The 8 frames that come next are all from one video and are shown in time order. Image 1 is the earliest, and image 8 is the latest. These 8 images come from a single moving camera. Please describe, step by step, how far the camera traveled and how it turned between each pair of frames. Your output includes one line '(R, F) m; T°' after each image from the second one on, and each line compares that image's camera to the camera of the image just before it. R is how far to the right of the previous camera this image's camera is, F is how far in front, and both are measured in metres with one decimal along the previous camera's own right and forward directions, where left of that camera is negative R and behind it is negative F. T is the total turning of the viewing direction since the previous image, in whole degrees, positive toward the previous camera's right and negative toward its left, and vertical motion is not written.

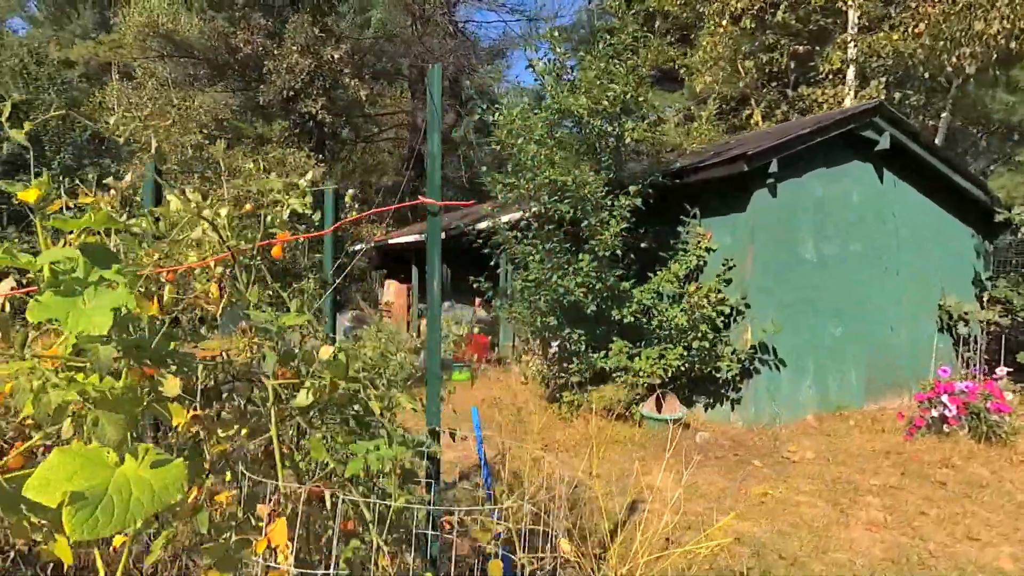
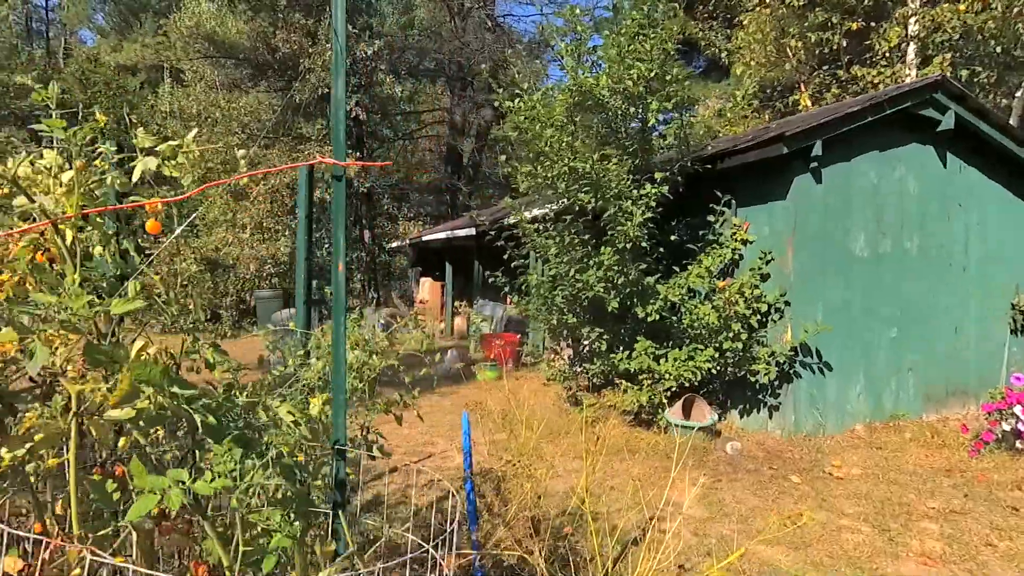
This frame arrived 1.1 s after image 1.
(+0.3, +0.4) m; -5°
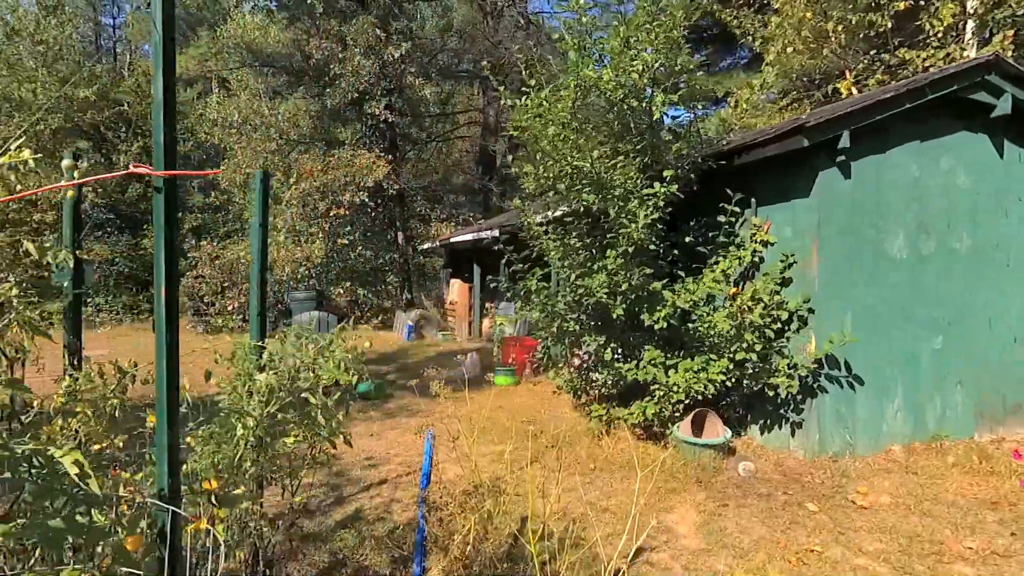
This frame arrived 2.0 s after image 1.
(+0.4, +0.3) m; -4°
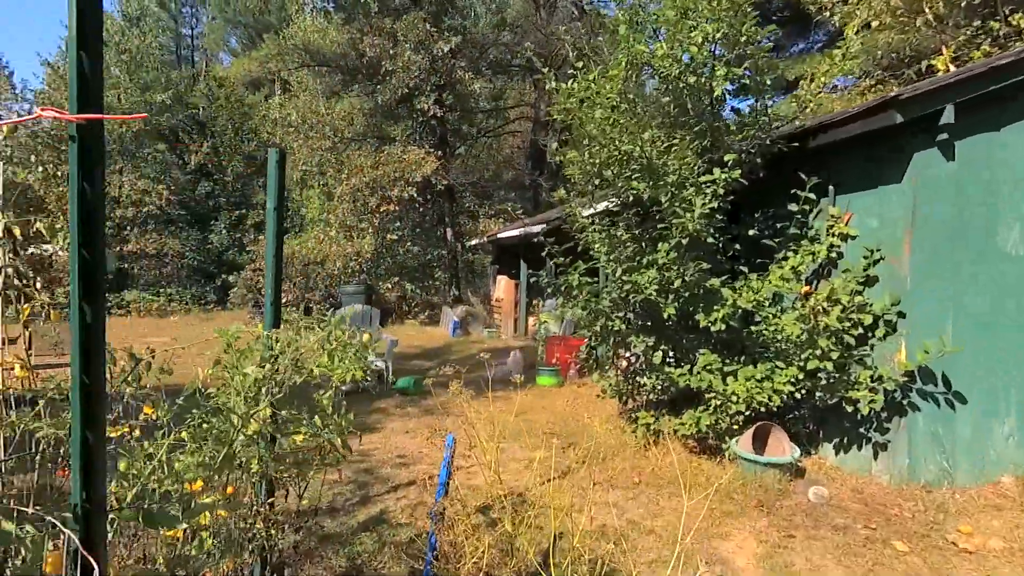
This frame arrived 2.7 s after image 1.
(+0.1, +0.4) m; -5°
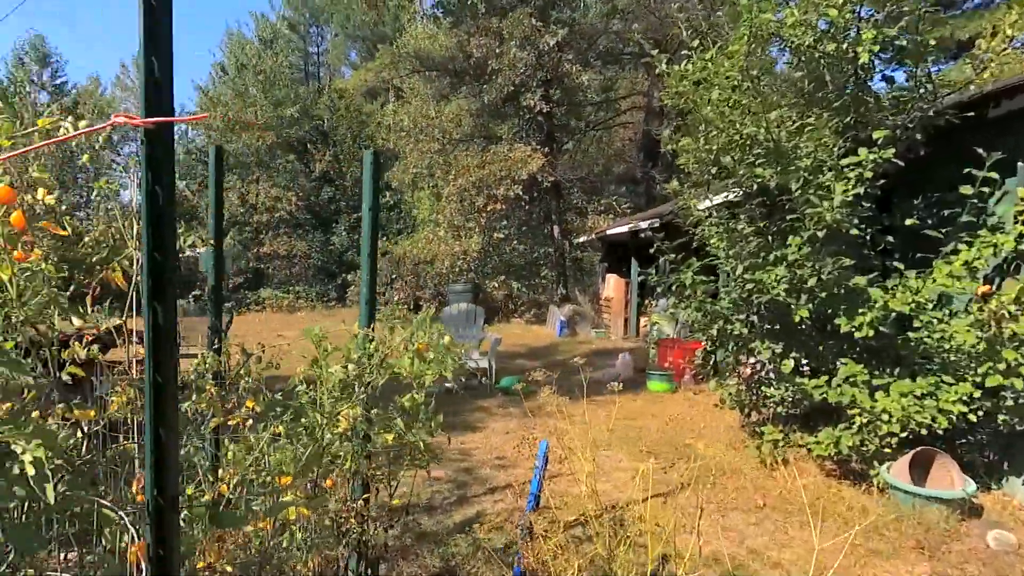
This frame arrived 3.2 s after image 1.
(0.0, +0.3) m; -10°
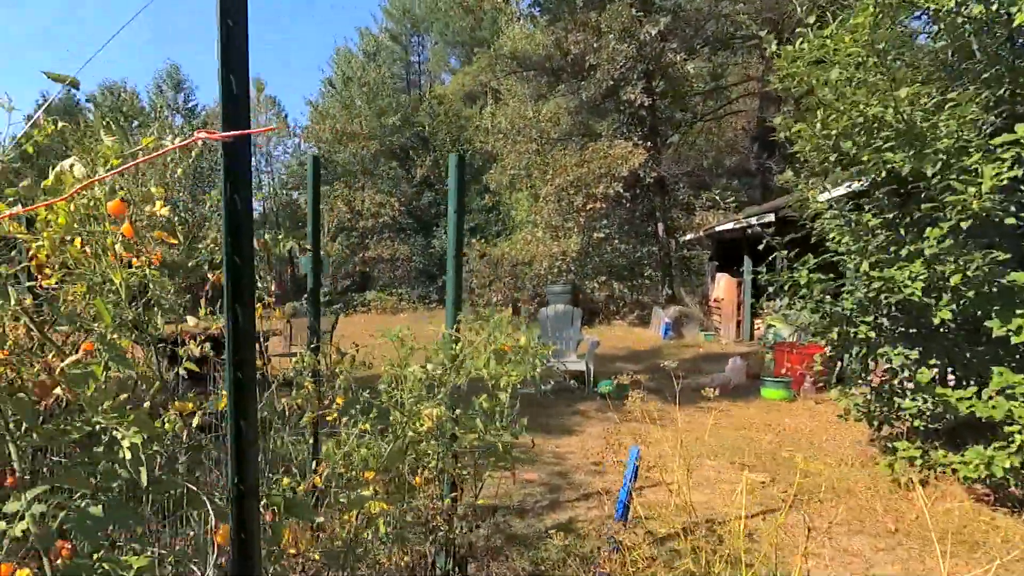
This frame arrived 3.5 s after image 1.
(0.0, +0.2) m; -9°
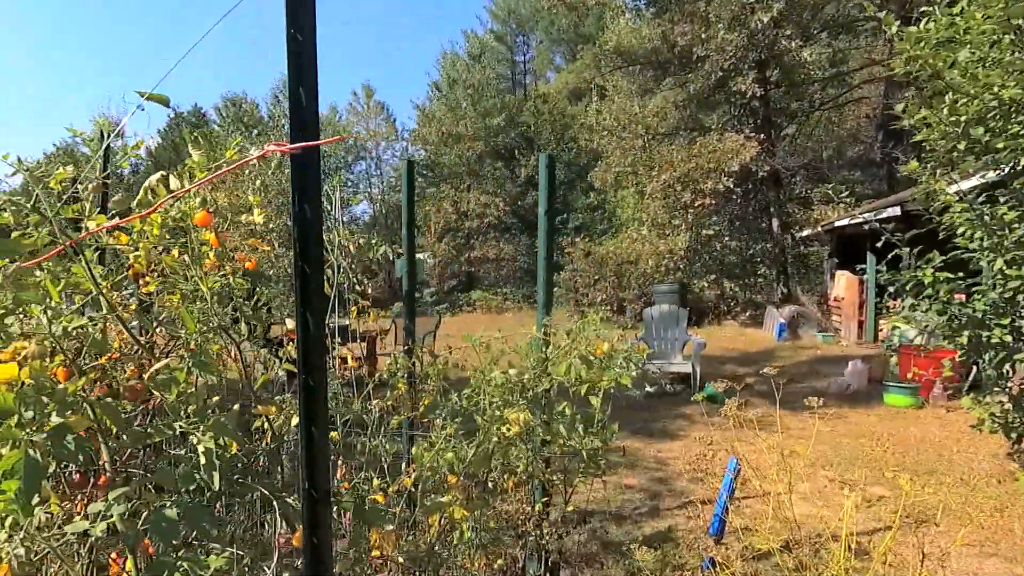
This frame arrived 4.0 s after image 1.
(+0.1, -0.1) m; -10°
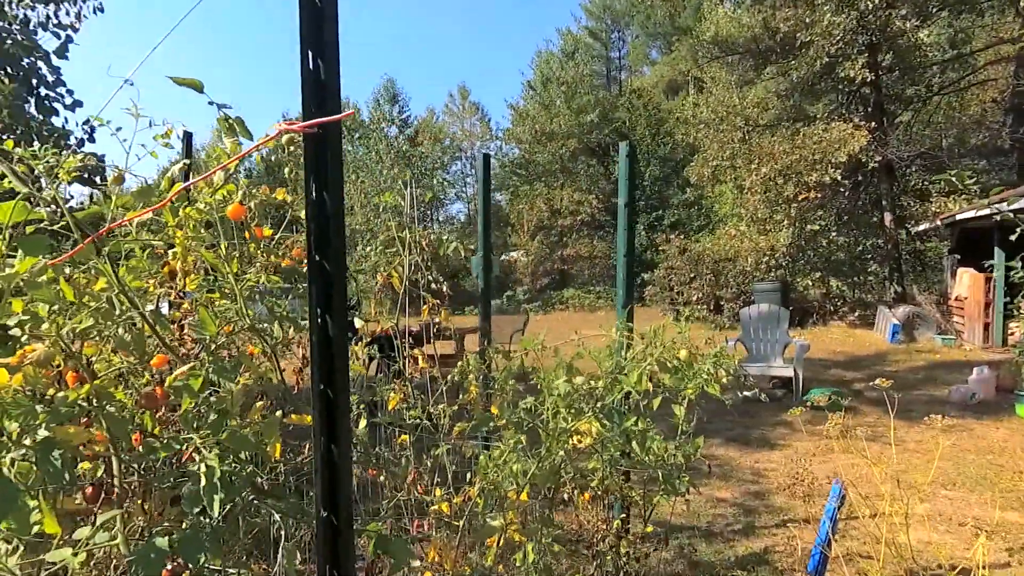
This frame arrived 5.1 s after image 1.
(0.0, -0.1) m; -9°
